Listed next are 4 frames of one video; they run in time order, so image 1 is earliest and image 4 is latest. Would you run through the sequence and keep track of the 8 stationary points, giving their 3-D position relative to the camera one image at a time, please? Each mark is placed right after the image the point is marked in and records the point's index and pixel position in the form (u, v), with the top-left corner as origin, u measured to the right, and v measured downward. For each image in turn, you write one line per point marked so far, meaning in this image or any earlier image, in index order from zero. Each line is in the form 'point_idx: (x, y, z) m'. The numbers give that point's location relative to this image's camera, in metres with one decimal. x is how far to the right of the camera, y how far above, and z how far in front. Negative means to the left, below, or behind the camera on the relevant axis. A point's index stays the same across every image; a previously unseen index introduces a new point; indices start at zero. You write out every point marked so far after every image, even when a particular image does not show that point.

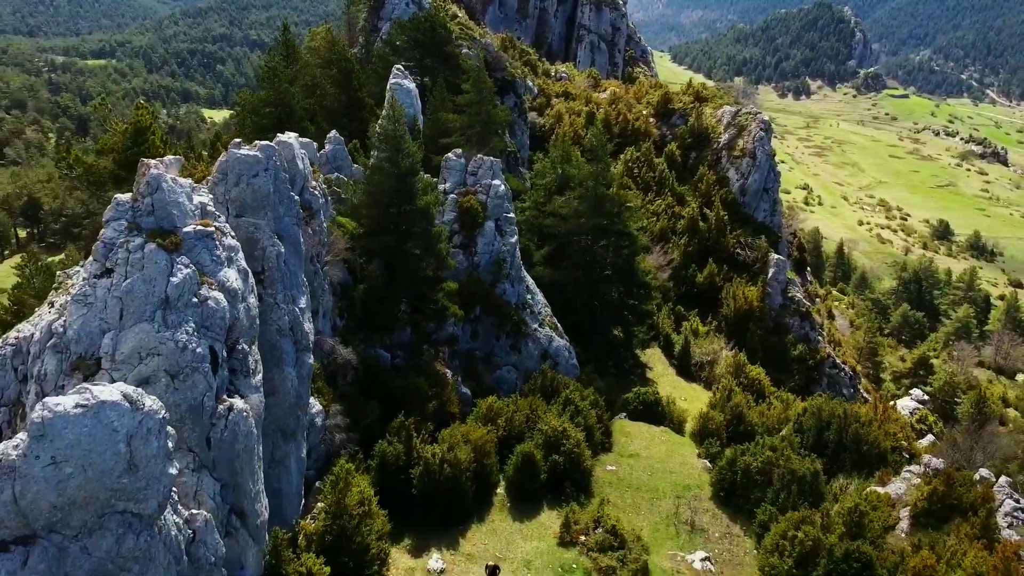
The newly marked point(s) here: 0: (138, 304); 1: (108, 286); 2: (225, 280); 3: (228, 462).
0: (-6.2, -0.3, +13.6) m
1: (-6.8, 0.0, +13.8) m
2: (-5.4, +0.2, +15.4) m
3: (-5.2, -3.2, +14.8) m
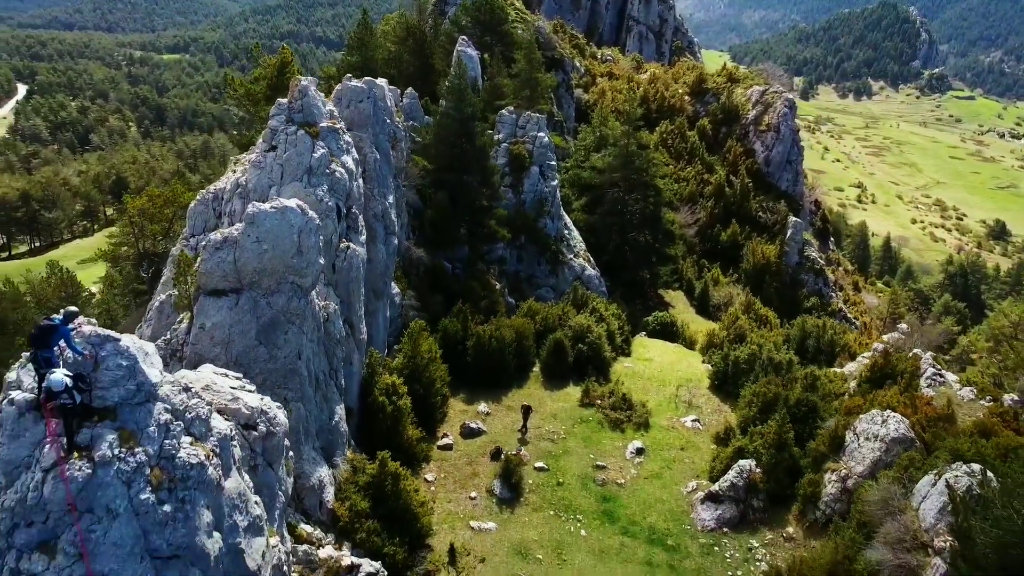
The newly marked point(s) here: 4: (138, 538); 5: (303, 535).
0: (-5.5, +3.0, +20.7) m
1: (-6.0, +3.3, +20.8) m
2: (-4.6, +3.4, +22.4) m
3: (-4.5, +0.1, +21.8) m
4: (-4.7, -3.0, +10.4) m
5: (-4.7, -5.5, +18.4) m
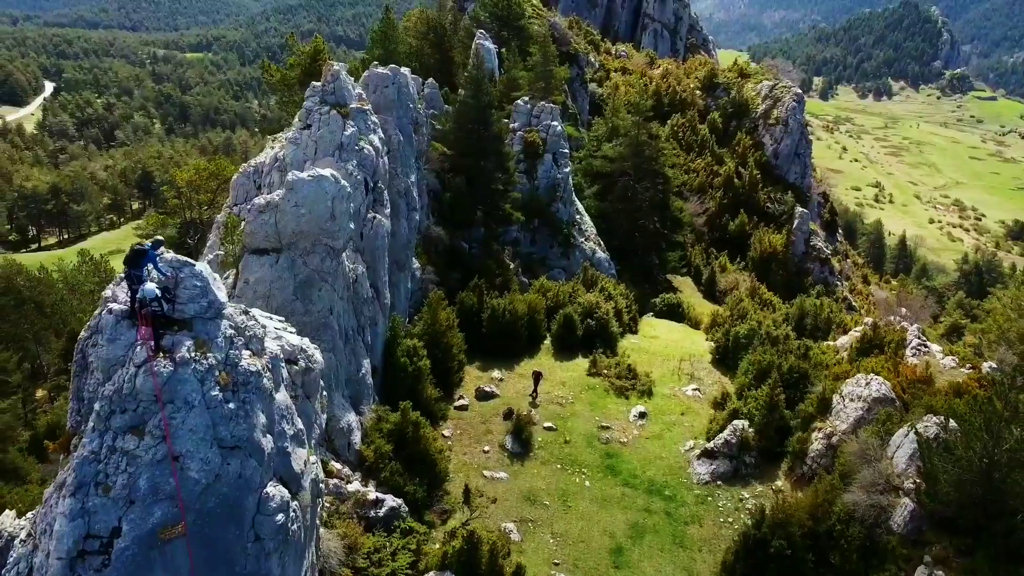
0: (-5.2, +4.0, +22.9) m
1: (-5.7, +4.3, +23.0) m
2: (-4.2, +4.4, +24.6) m
3: (-4.1, +1.1, +24.0) m
4: (-4.6, -2.1, +12.6) m
5: (-4.5, -4.5, +20.6) m
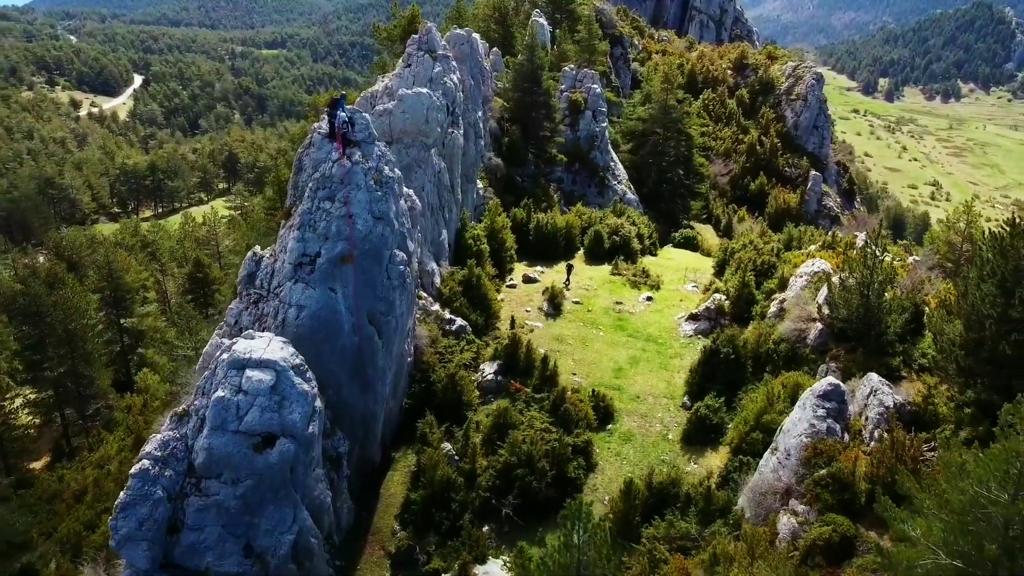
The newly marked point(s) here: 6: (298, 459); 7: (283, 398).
0: (-3.6, +8.4, +32.6) m
1: (-4.1, +8.7, +32.8) m
2: (-2.5, +8.7, +34.2) m
3: (-2.6, +5.4, +33.6) m
4: (-3.9, +2.3, +22.3) m
5: (-3.3, -0.2, +30.3) m
6: (-5.1, -4.1, +19.5) m
7: (-5.4, -2.5, +19.2) m
